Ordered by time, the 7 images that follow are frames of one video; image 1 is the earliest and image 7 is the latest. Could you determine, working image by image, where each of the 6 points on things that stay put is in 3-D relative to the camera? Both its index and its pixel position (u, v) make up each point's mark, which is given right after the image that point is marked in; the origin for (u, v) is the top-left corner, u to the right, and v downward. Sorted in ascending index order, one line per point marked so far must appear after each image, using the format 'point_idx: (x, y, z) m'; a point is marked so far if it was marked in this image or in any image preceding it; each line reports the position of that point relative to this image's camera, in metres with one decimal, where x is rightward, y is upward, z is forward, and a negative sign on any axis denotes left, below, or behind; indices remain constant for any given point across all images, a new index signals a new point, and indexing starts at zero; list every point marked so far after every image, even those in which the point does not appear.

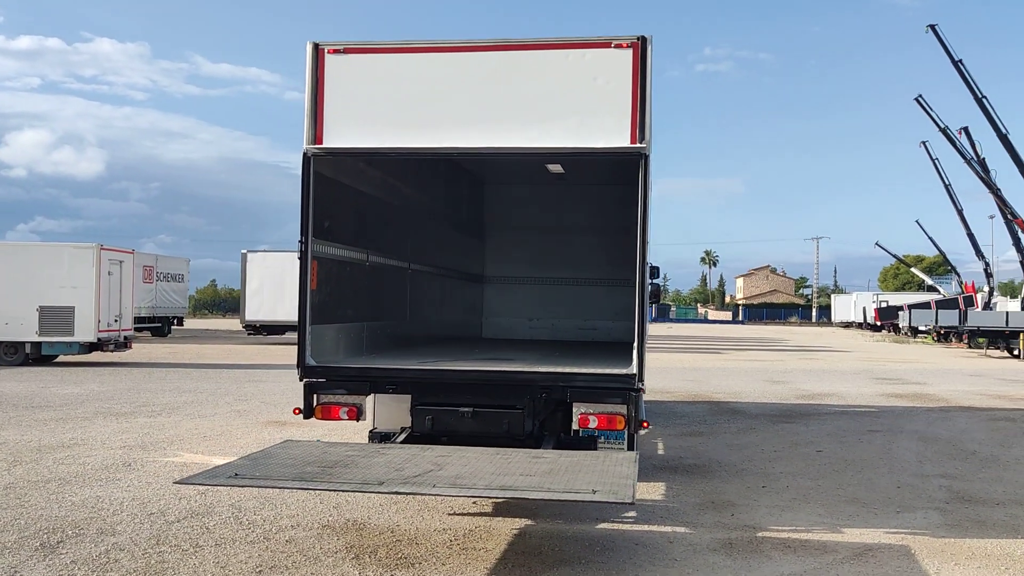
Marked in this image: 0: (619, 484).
0: (+0.5, -0.9, +4.4) m
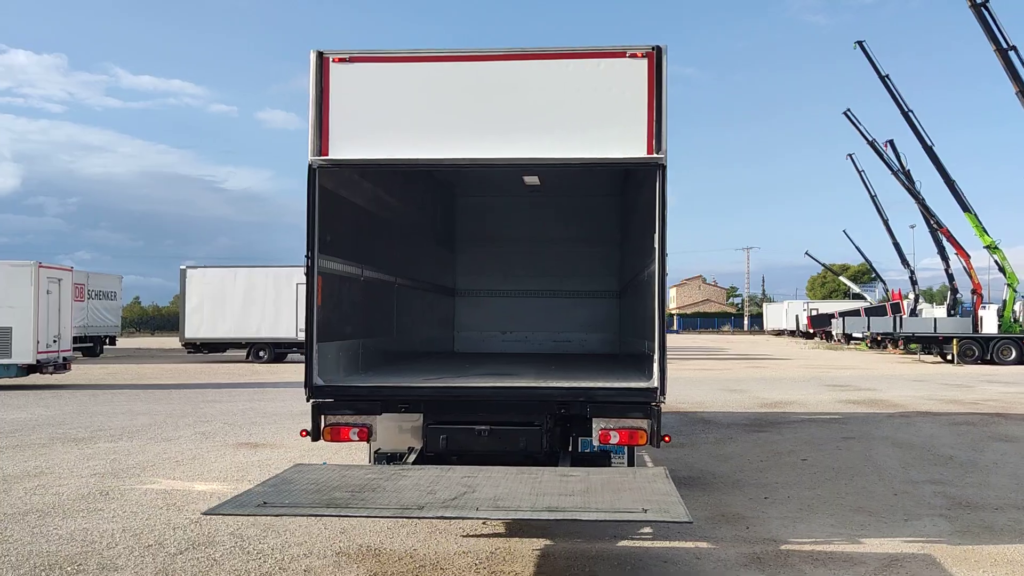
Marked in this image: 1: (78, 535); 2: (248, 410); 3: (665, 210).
0: (+0.7, -1.0, +4.3) m
1: (-2.7, -1.5, +5.9) m
2: (-3.8, -1.8, +13.6) m
3: (+0.9, +0.5, +5.4) m
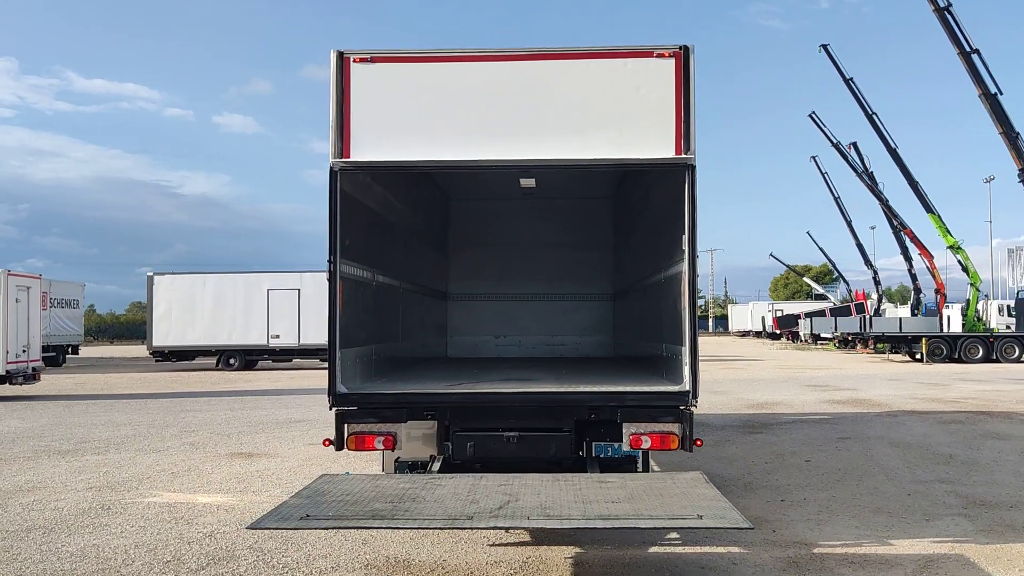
0: (+0.9, -1.0, +4.2) m
1: (-2.6, -1.6, +5.7) m
2: (-4.0, -1.9, +13.3) m
3: (+1.0, +0.4, +5.4) m
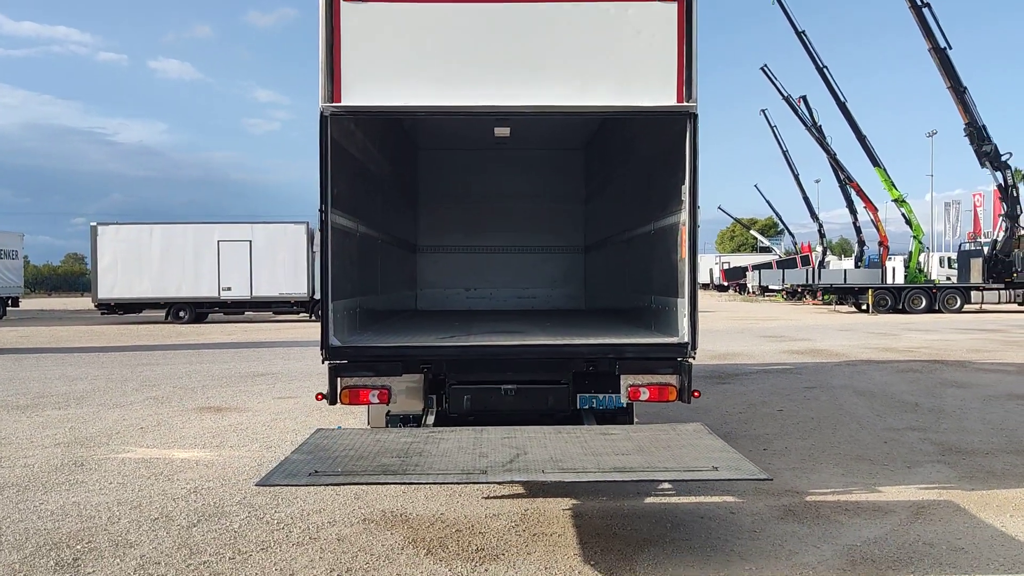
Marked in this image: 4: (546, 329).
0: (+1.0, -0.8, +4.2) m
1: (-2.6, -1.3, +5.5) m
2: (-4.4, -1.2, +13.1) m
3: (+1.0, +0.7, +5.3) m
4: (+0.2, -0.3, +6.4) m
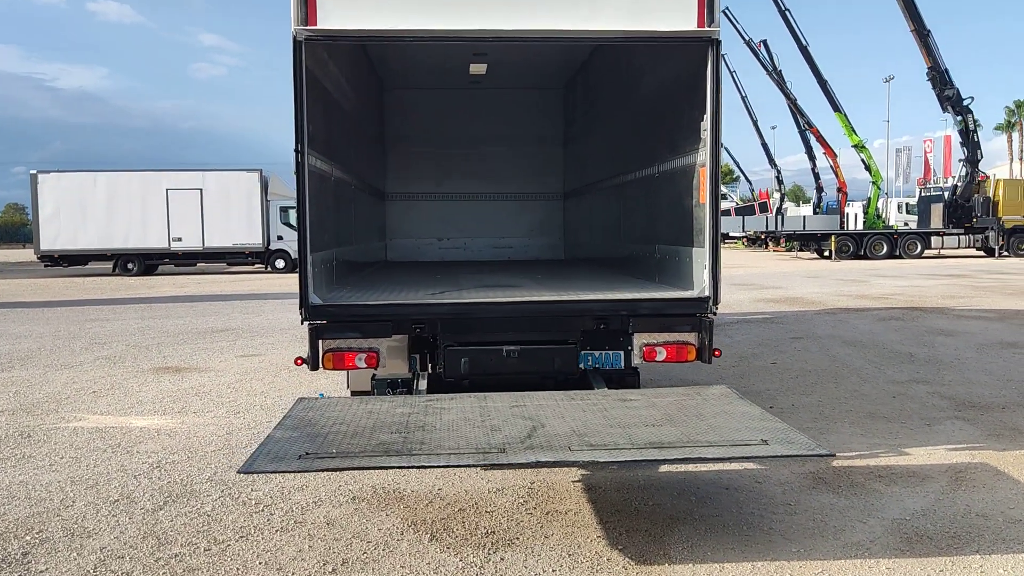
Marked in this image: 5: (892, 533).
0: (+1.0, -0.6, +3.7) m
1: (-2.6, -1.1, +4.9) m
2: (-4.8, -0.5, +12.3) m
3: (+1.0, +1.0, +4.8) m
4: (+0.2, 0.0, +5.9) m
5: (+1.6, -1.0, +3.9) m
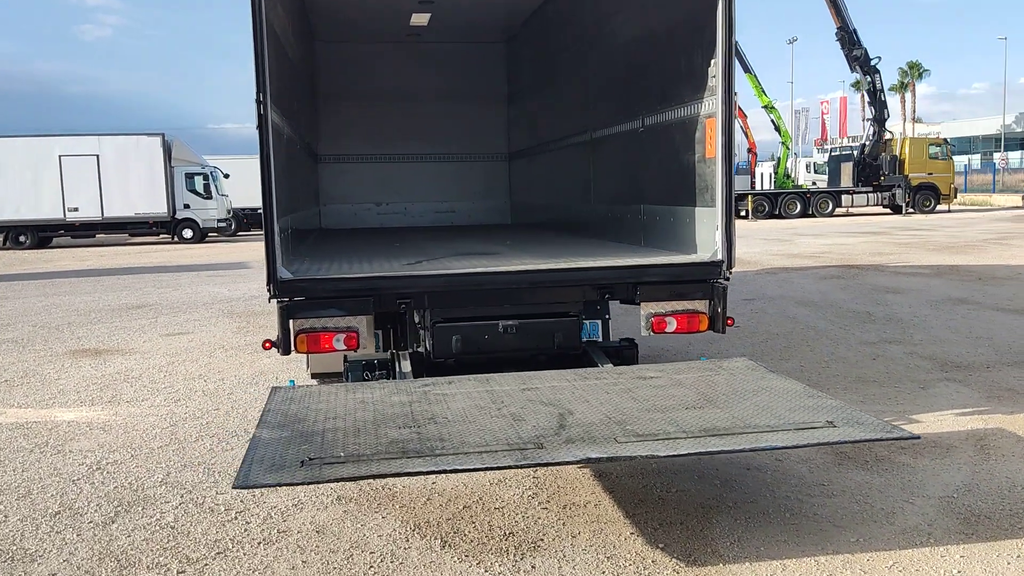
0: (+1.1, -0.4, +3.3) m
1: (-2.6, -1.0, +4.2) m
2: (-5.5, -0.2, +11.3) m
3: (+1.0, +1.2, +4.3) m
4: (+0.1, +0.2, +5.4) m
5: (+1.7, -0.9, +3.6) m
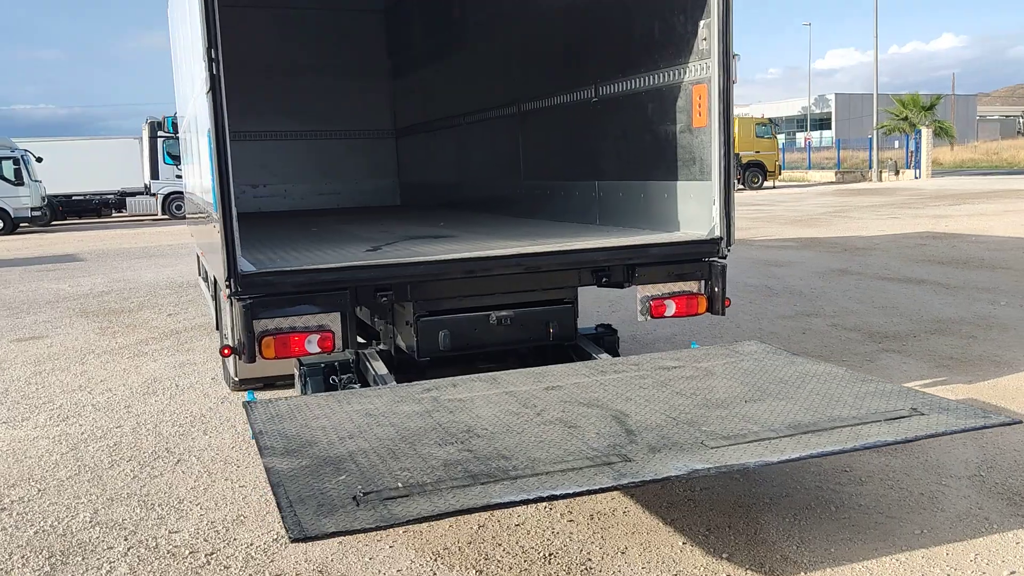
0: (+1.3, -0.3, +3.1) m
1: (-2.5, -1.0, +3.3) m
2: (-6.7, -0.3, +9.7) m
3: (+0.9, +1.2, +4.0) m
4: (-0.2, +0.3, +4.9) m
5: (+1.8, -0.8, +3.5) m
